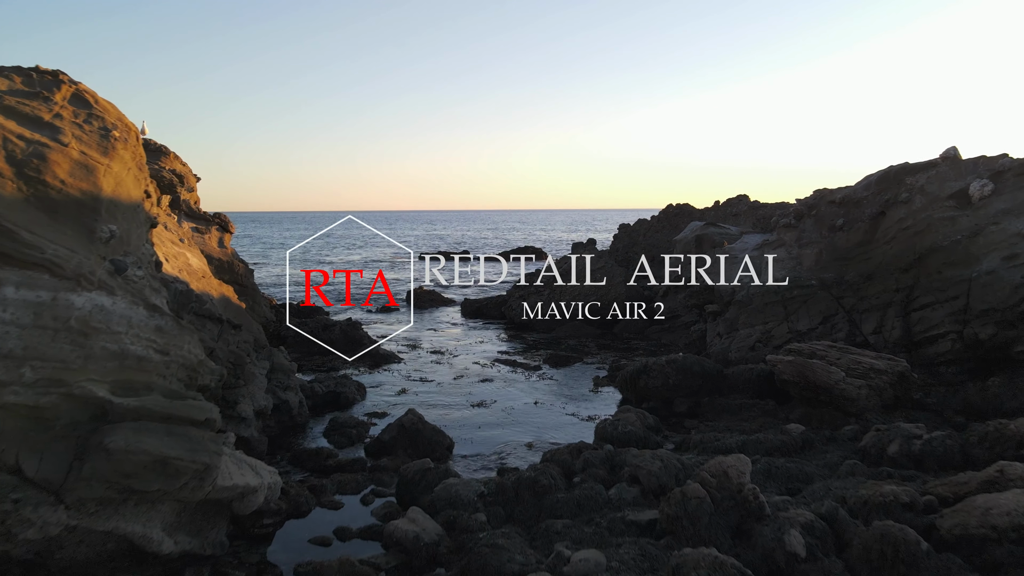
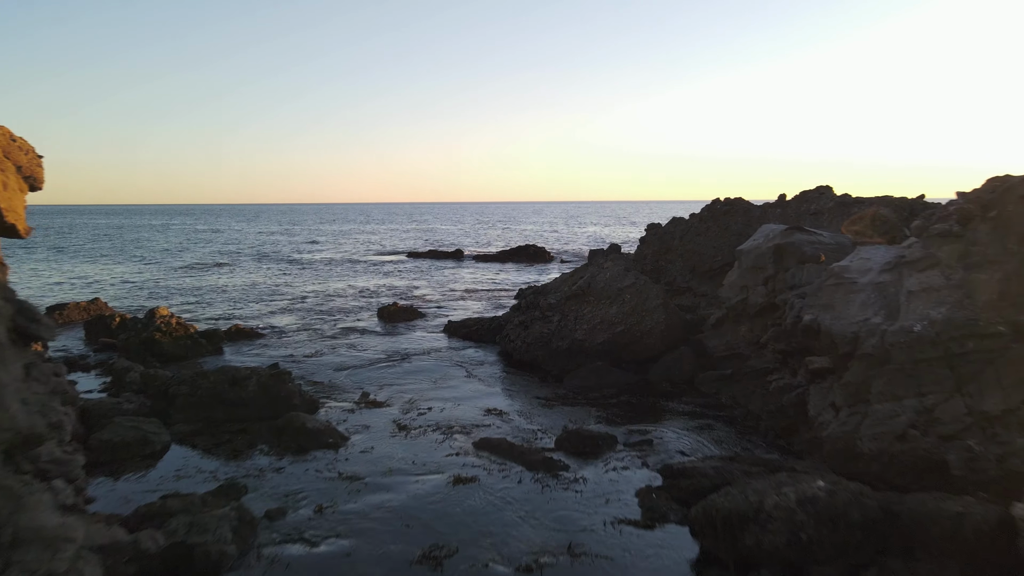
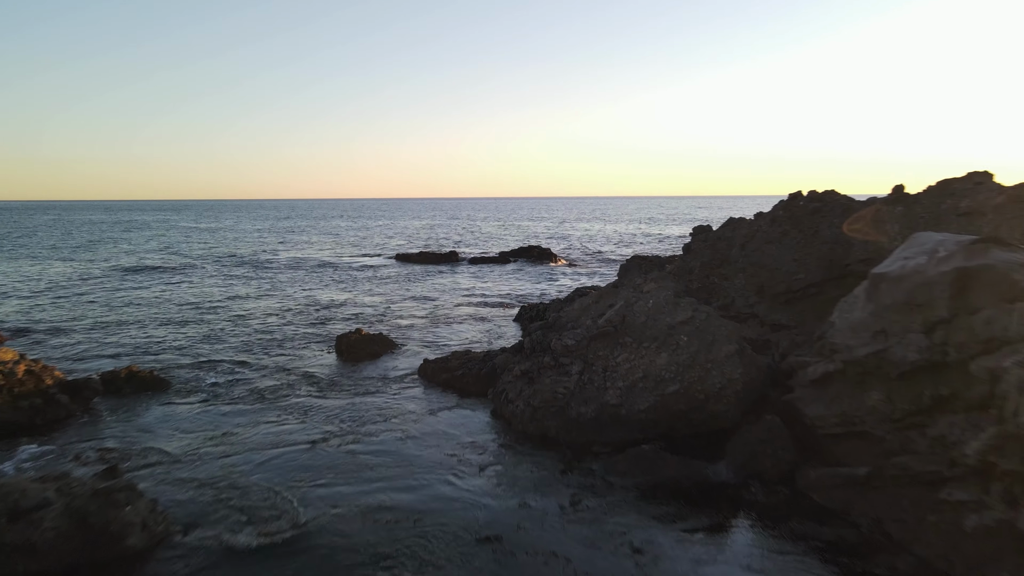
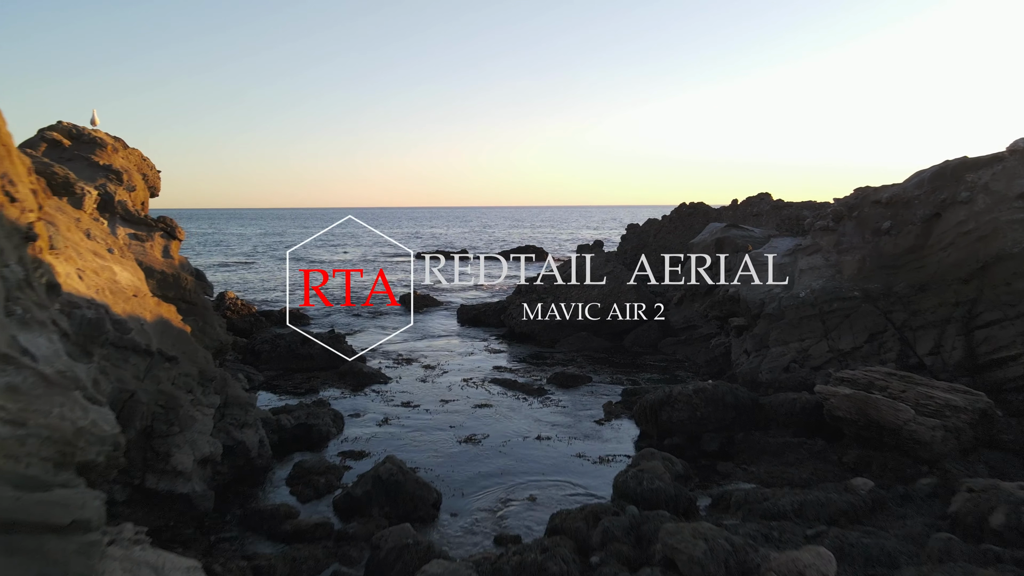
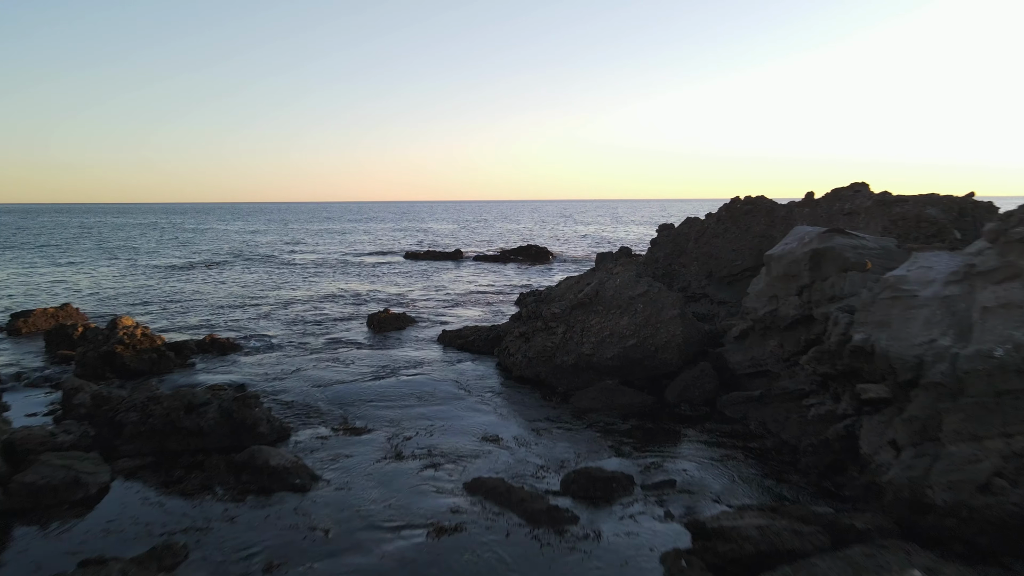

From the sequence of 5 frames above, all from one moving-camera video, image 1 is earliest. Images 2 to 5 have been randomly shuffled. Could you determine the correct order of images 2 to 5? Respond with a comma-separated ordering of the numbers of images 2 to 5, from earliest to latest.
4, 2, 5, 3
